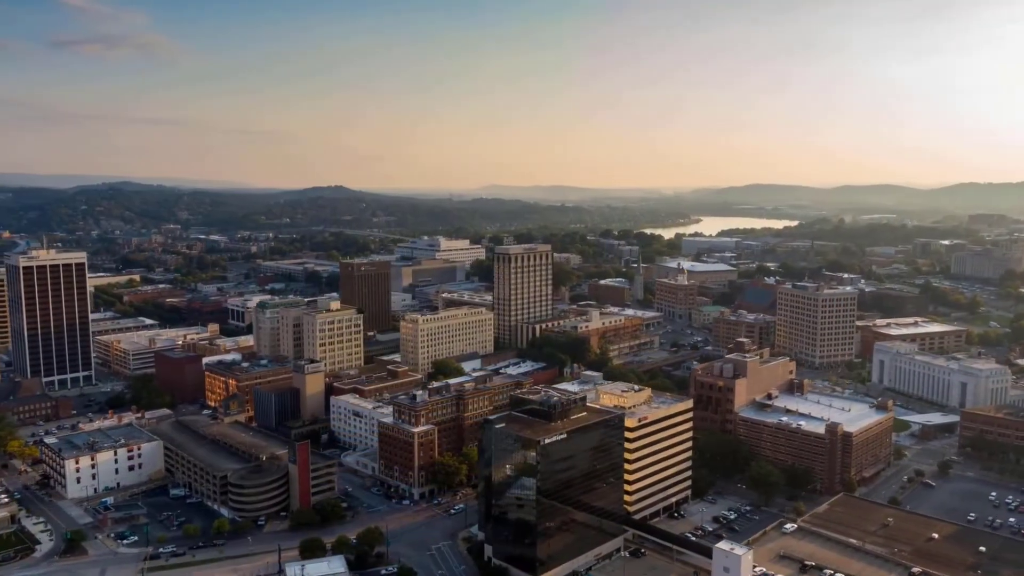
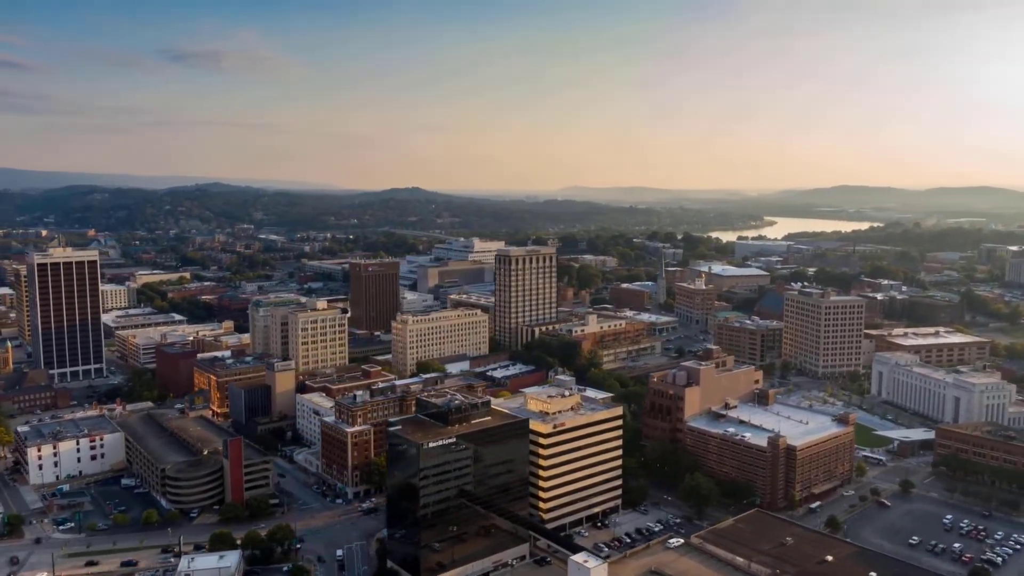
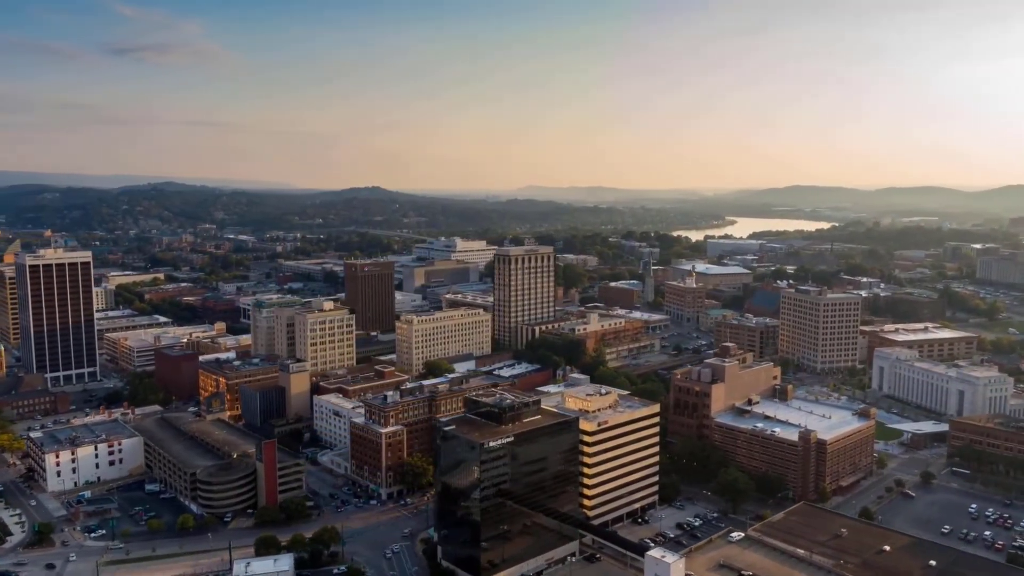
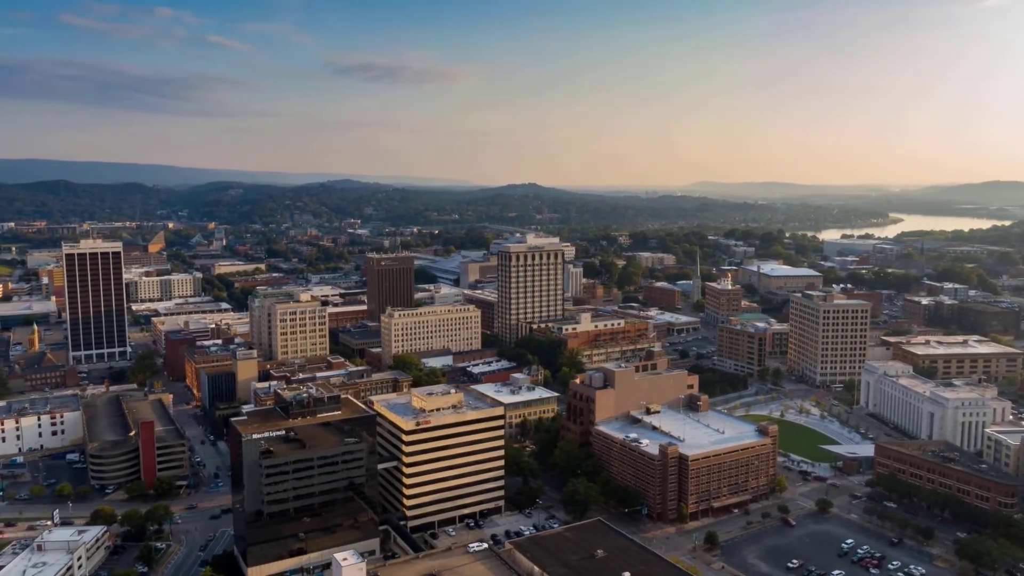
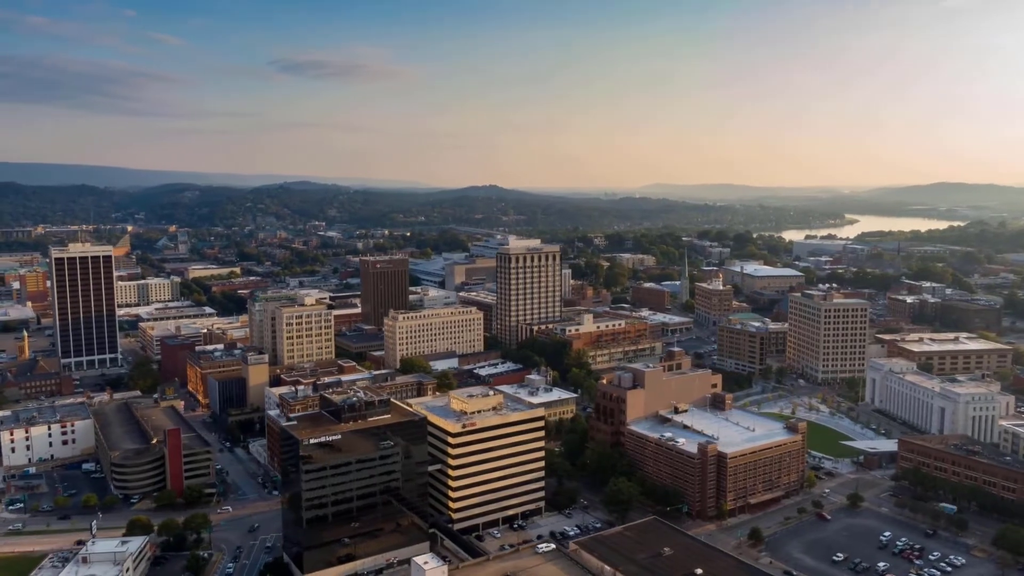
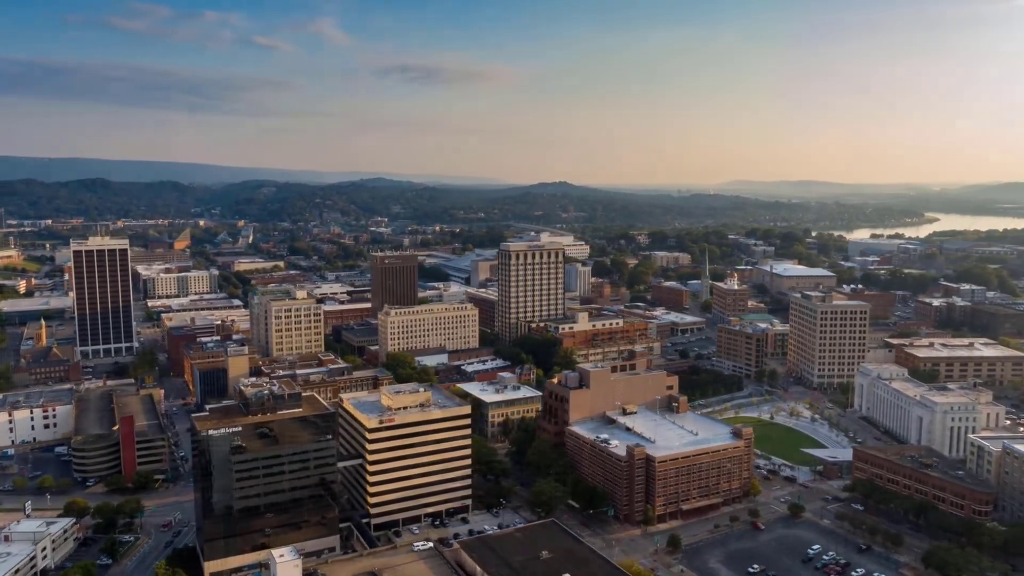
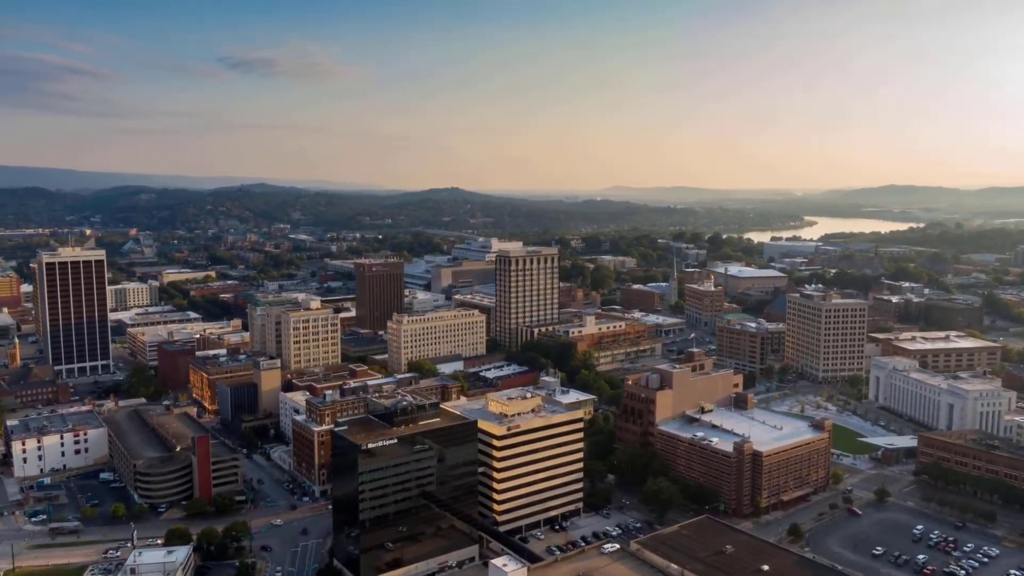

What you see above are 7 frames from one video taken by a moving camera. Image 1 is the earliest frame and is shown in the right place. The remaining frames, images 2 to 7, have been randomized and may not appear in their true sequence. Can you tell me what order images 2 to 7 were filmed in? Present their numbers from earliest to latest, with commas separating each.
3, 2, 7, 5, 4, 6
